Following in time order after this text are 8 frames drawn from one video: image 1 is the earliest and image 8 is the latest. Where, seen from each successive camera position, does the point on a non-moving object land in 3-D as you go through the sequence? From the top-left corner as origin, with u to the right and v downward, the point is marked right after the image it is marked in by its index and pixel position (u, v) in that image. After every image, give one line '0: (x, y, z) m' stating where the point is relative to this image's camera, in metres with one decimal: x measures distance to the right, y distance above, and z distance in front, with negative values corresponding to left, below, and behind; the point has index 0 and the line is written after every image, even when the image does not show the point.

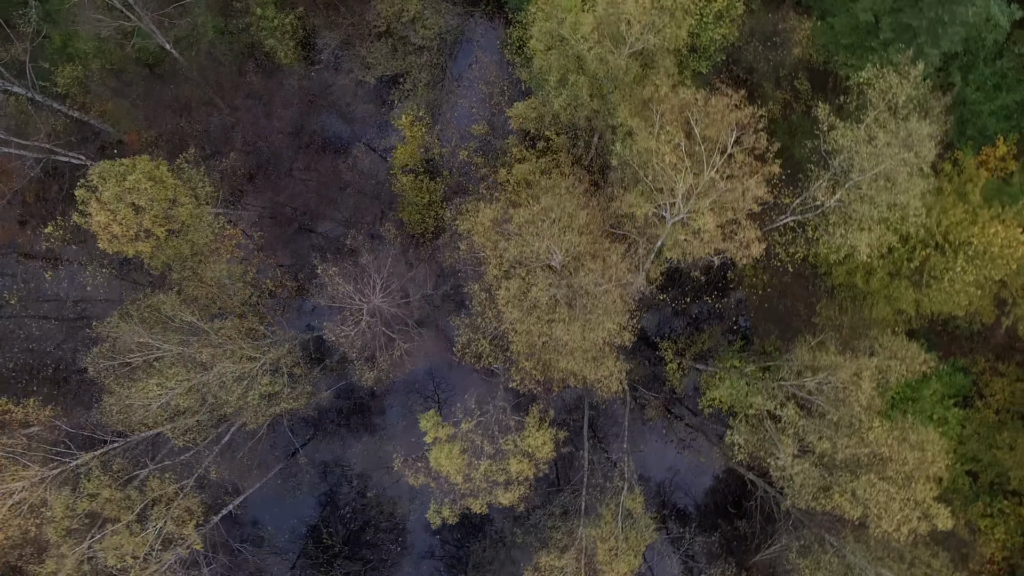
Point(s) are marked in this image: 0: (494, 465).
0: (-0.9, -9.2, +20.0) m
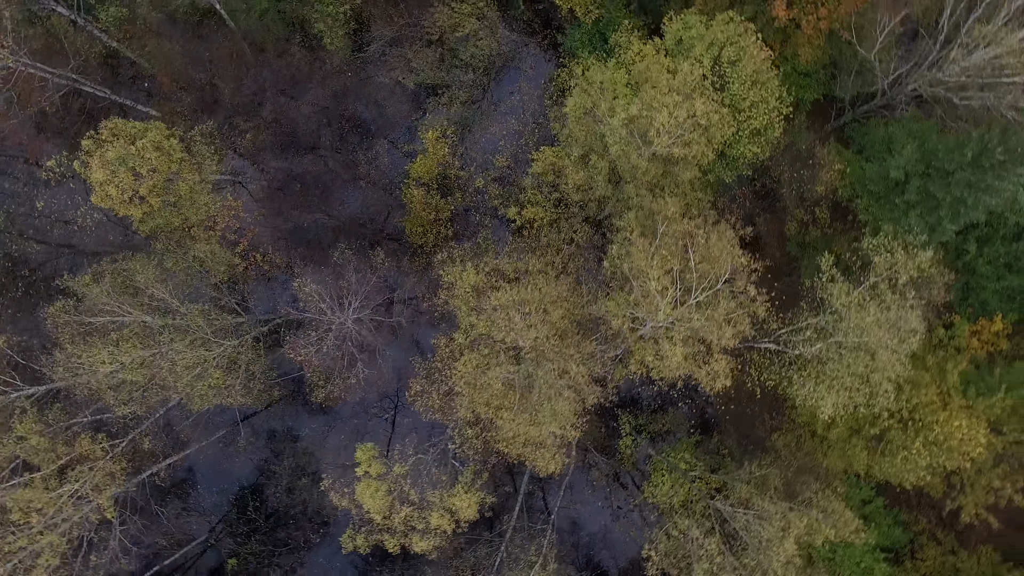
0: (-4.9, -11.7, +20.0) m
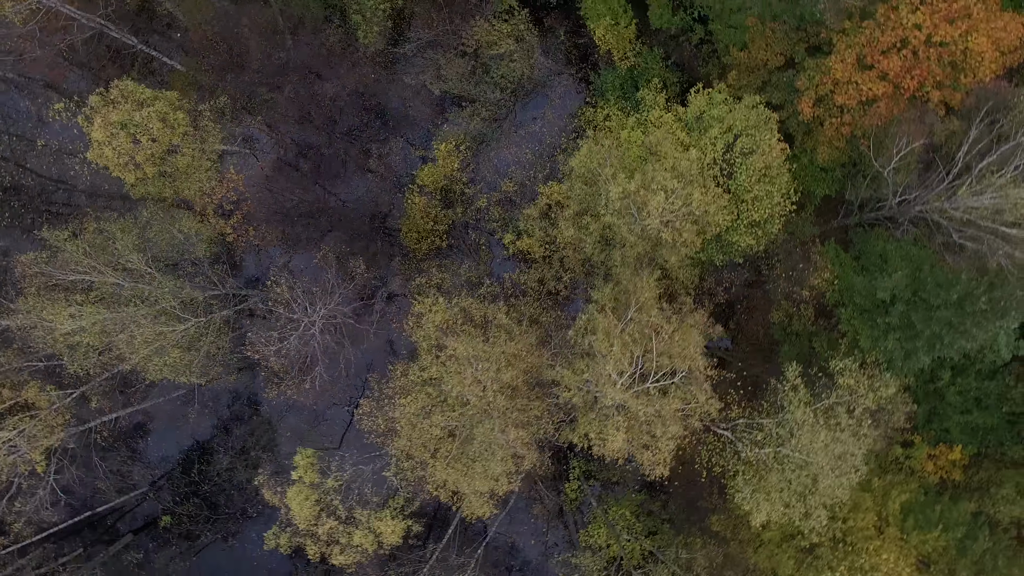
0: (-8.9, -12.5, +20.1) m
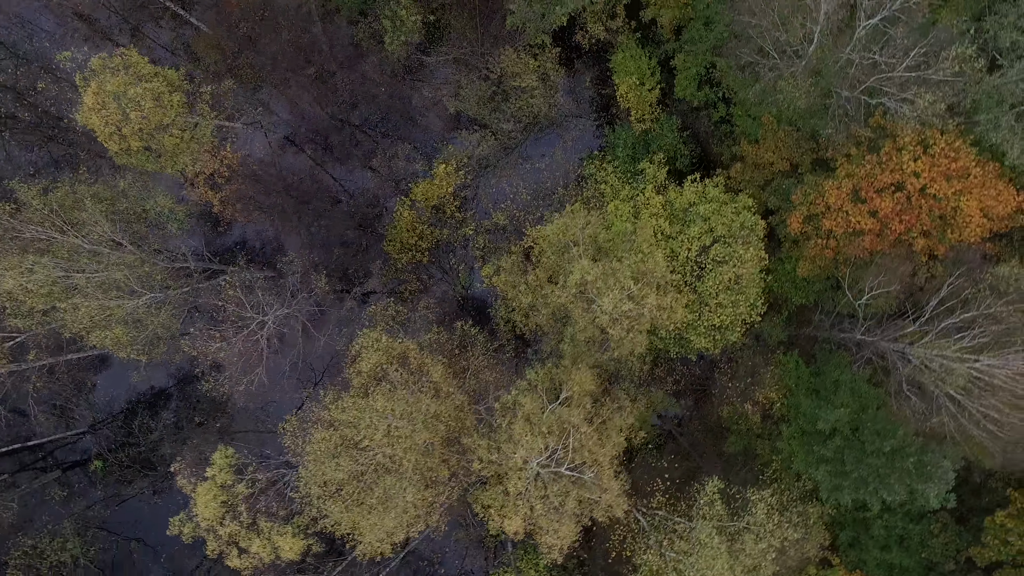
0: (-14.0, -12.8, +20.2) m
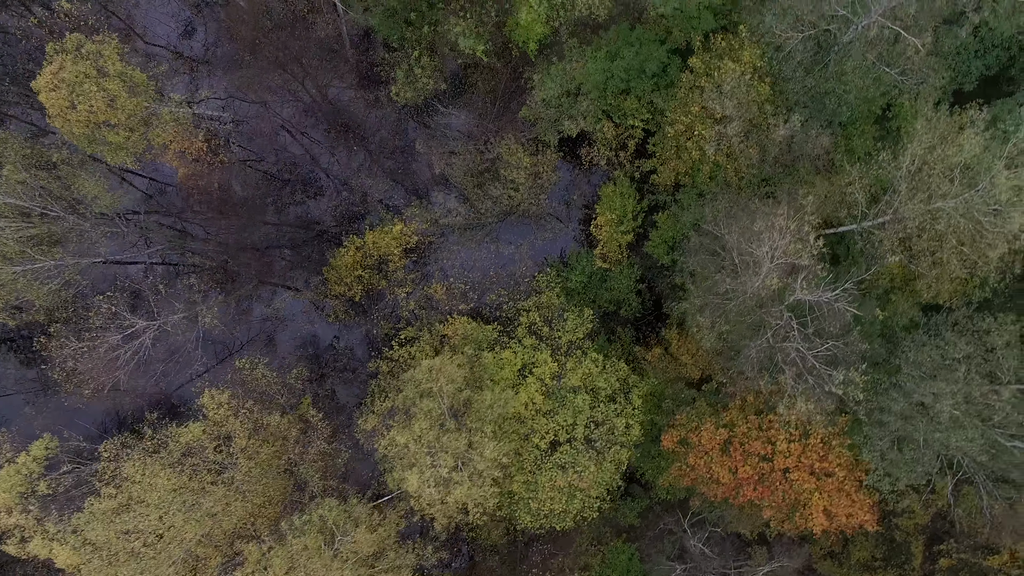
0: (-25.6, -12.5, +20.6) m
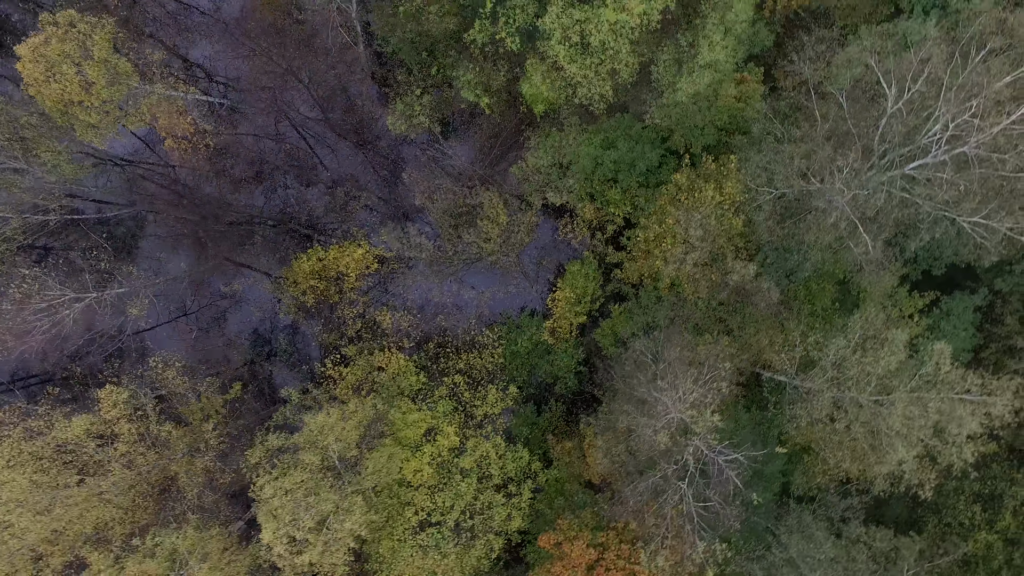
0: (-32.6, -9.5, +21.0) m
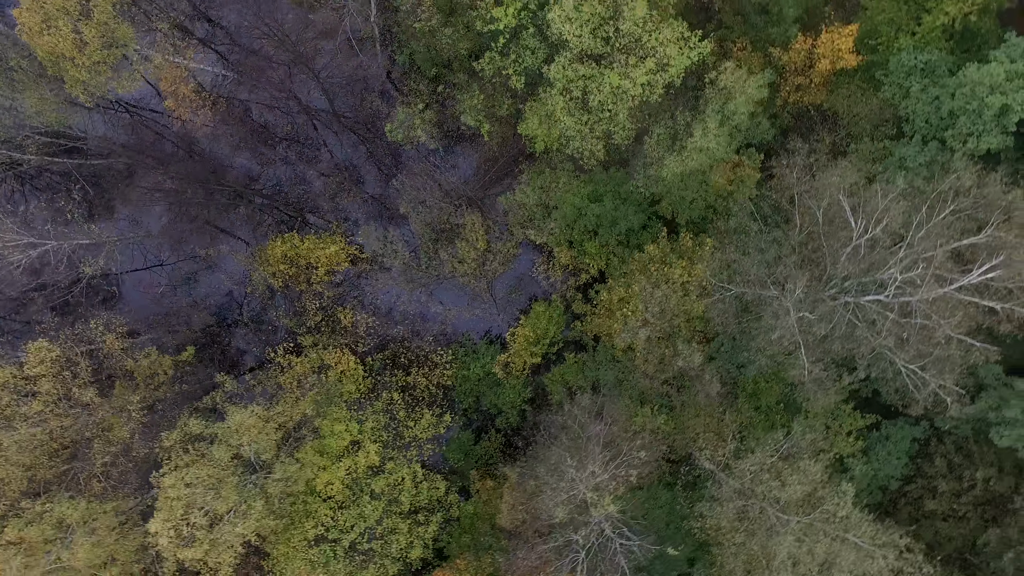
0: (-37.0, -4.6, +21.1) m
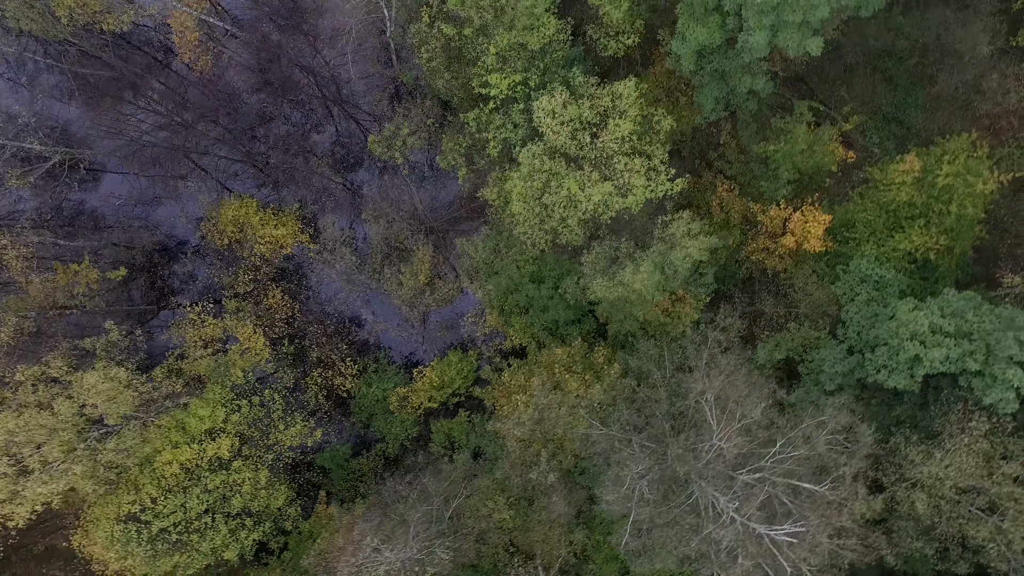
0: (-42.7, +5.2, +21.3) m
